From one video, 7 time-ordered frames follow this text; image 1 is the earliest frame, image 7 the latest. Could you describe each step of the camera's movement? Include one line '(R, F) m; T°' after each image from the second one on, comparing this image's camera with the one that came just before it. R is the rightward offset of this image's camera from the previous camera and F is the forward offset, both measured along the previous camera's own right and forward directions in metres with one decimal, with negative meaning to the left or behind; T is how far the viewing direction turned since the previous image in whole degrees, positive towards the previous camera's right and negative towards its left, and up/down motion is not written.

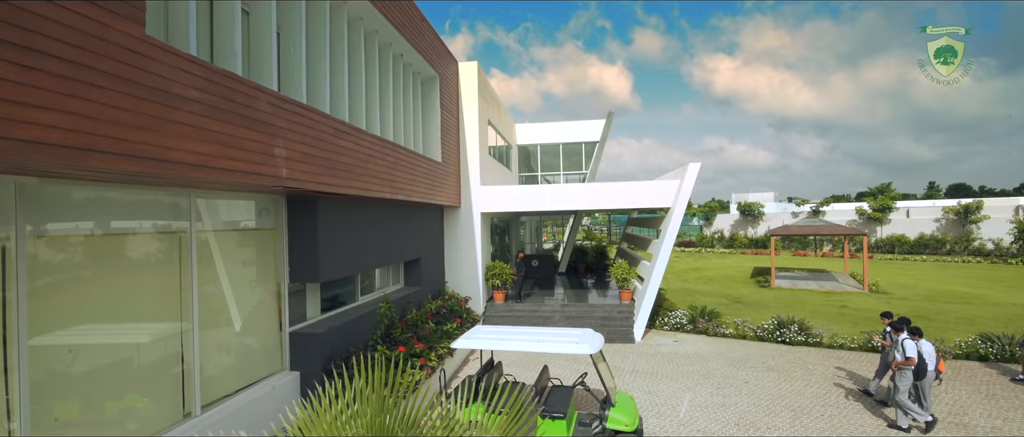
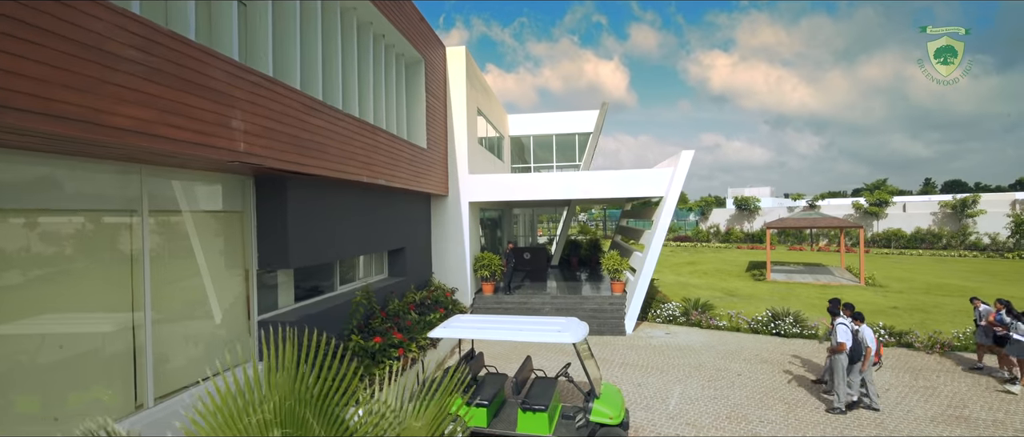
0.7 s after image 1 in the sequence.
(+0.2, +0.3) m; 0°
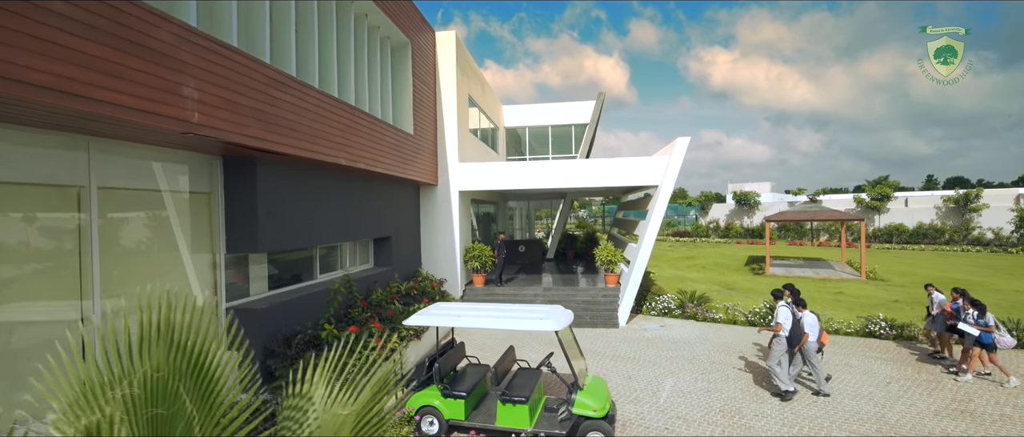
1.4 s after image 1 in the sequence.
(+0.3, +0.3) m; 0°
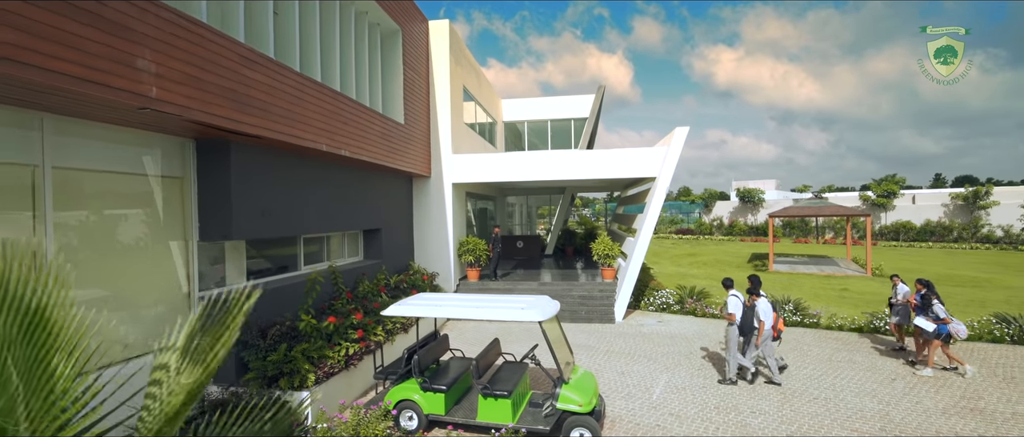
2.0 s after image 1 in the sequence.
(+0.3, +0.3) m; -1°
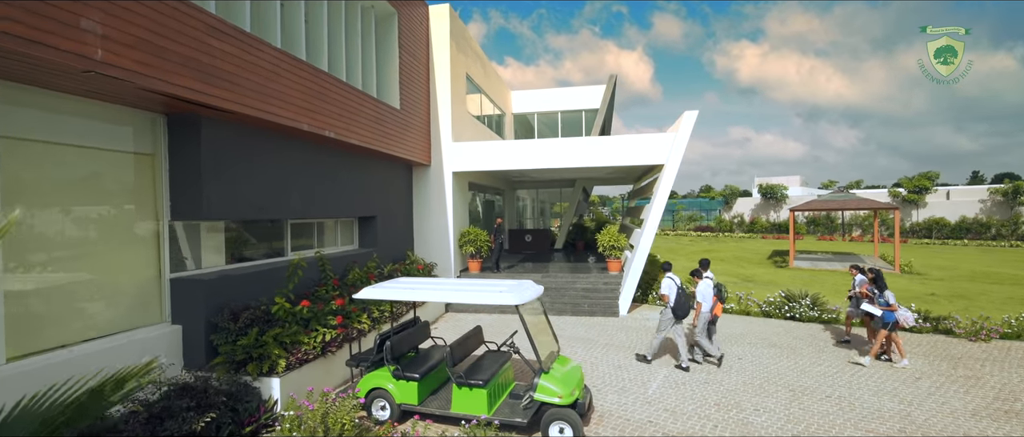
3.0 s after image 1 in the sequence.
(+0.5, +0.4) m; -2°
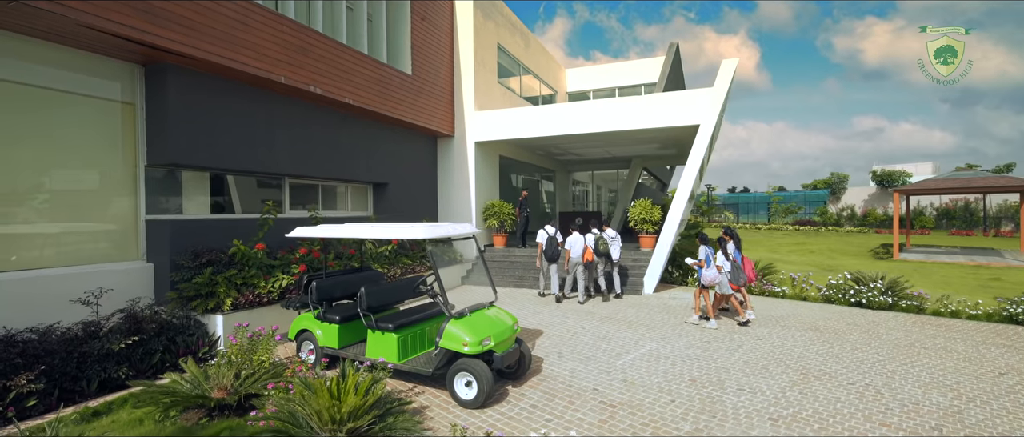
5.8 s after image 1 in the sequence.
(+1.6, +0.7) m; -11°
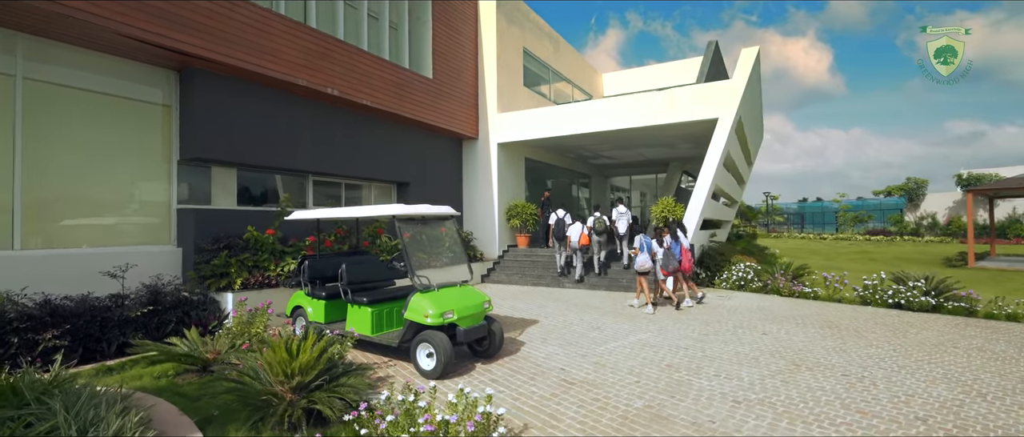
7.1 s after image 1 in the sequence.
(+0.8, 0.0) m; -7°
